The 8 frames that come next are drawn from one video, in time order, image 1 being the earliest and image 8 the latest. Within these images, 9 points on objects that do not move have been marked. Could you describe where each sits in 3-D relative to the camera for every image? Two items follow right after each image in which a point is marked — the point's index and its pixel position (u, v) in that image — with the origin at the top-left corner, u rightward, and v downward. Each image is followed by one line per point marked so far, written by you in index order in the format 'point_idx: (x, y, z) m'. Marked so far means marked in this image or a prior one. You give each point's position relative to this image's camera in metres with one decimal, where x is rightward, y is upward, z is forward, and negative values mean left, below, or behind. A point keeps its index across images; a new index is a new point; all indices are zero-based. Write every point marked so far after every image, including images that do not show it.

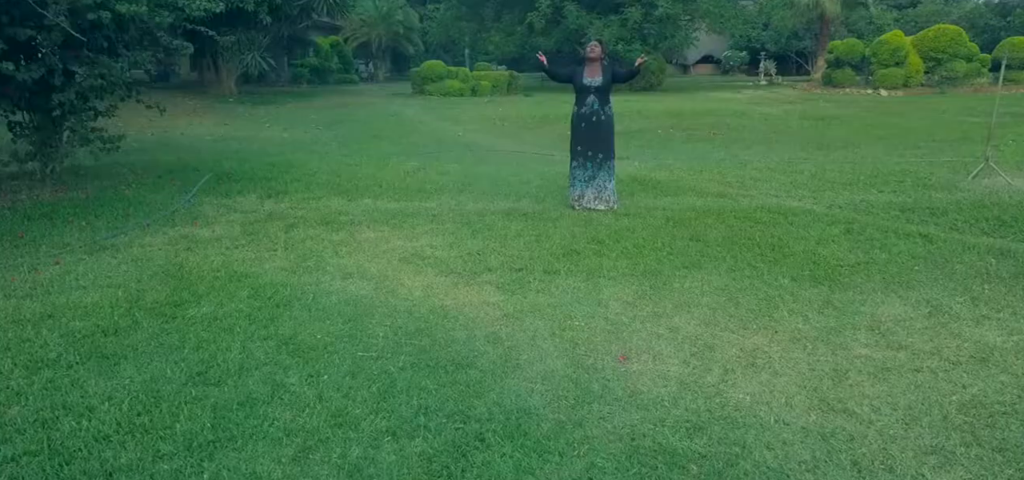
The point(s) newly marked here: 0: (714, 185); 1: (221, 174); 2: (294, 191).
0: (+1.3, +0.4, +4.3) m
1: (-1.9, +0.4, +4.3) m
2: (-1.3, +0.3, +4.0) m
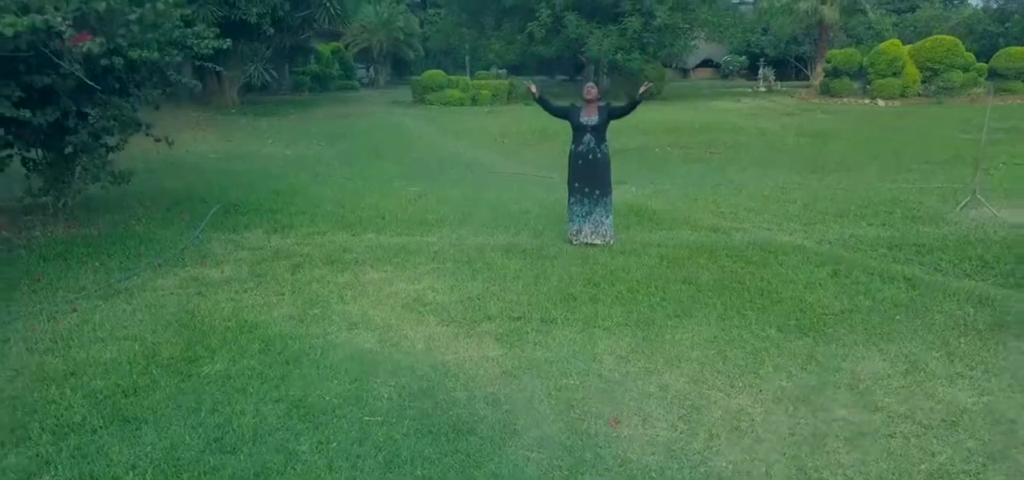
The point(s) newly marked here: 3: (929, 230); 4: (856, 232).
0: (+1.3, +0.2, +4.4) m
1: (-1.9, +0.2, +4.4) m
2: (-1.3, +0.1, +4.1) m
3: (+2.5, +0.1, +4.0) m
4: (+2.1, 0.0, +4.0) m
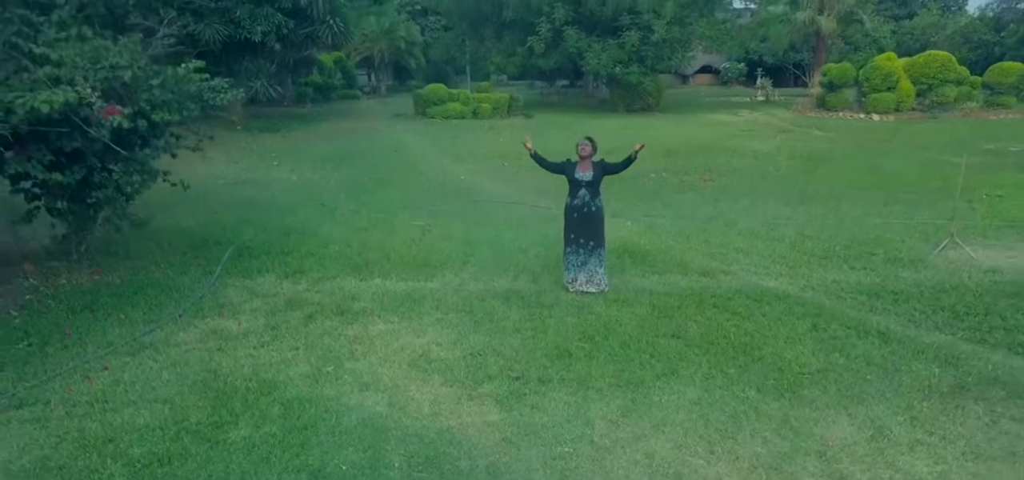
0: (+1.3, -0.1, +4.6) m
1: (-1.9, -0.1, +4.6) m
2: (-1.3, -0.2, +4.3) m
3: (+2.5, -0.2, +4.2) m
4: (+2.1, -0.2, +4.2) m
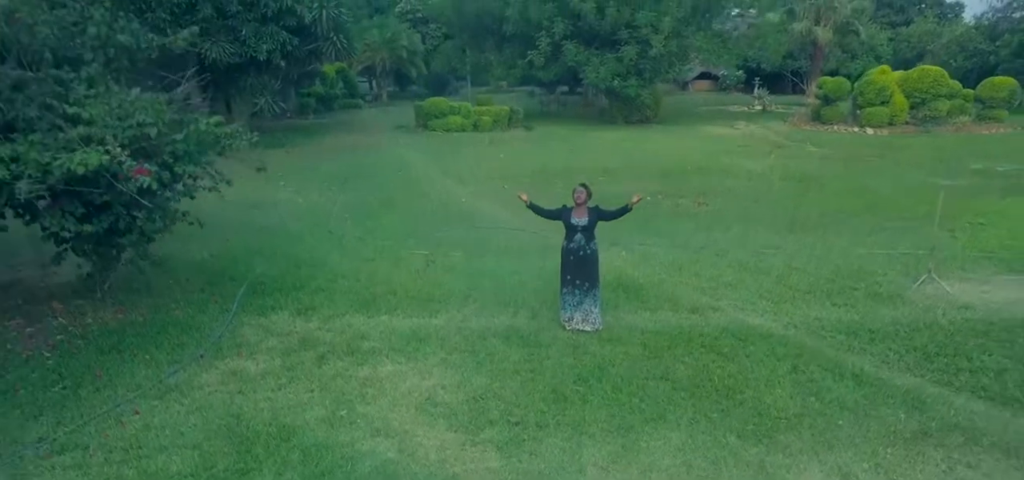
0: (+1.3, -0.4, +4.9) m
1: (-1.9, -0.3, +4.9) m
2: (-1.3, -0.5, +4.5) m
3: (+2.5, -0.5, +4.5) m
4: (+2.1, -0.5, +4.4) m
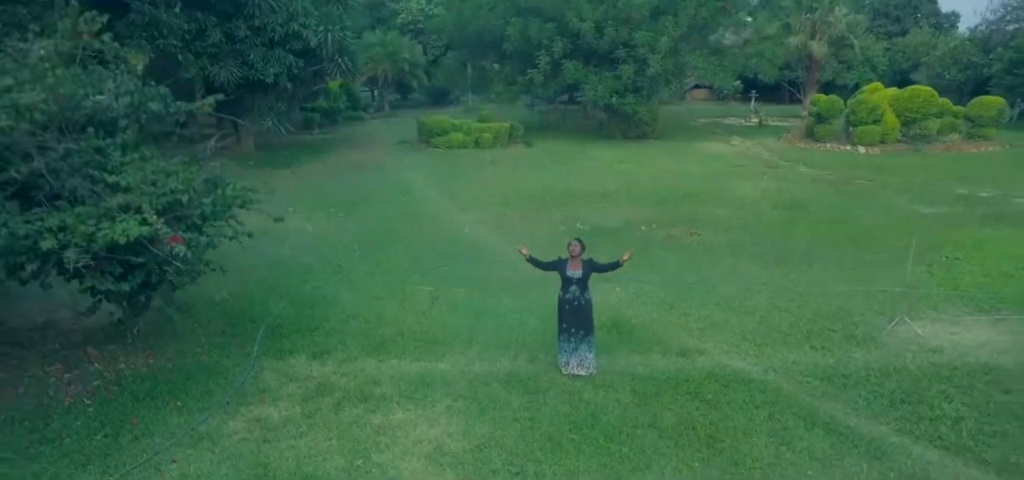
0: (+1.3, -0.7, +5.2) m
1: (-1.9, -0.7, +5.2) m
2: (-1.3, -0.8, +4.9) m
3: (+2.5, -0.8, +4.8) m
4: (+2.1, -0.9, +4.8) m
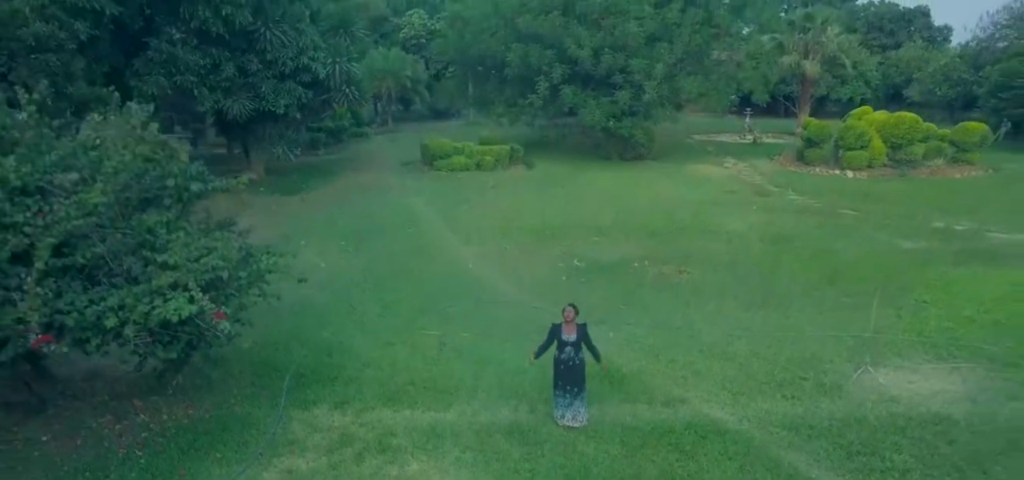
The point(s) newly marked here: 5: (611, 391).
0: (+1.3, -1.2, +5.7) m
1: (-1.9, -1.2, +5.7) m
2: (-1.3, -1.3, +5.4) m
3: (+2.5, -1.3, +5.3) m
4: (+2.1, -1.4, +5.3) m
5: (+0.8, -1.3, +5.6) m
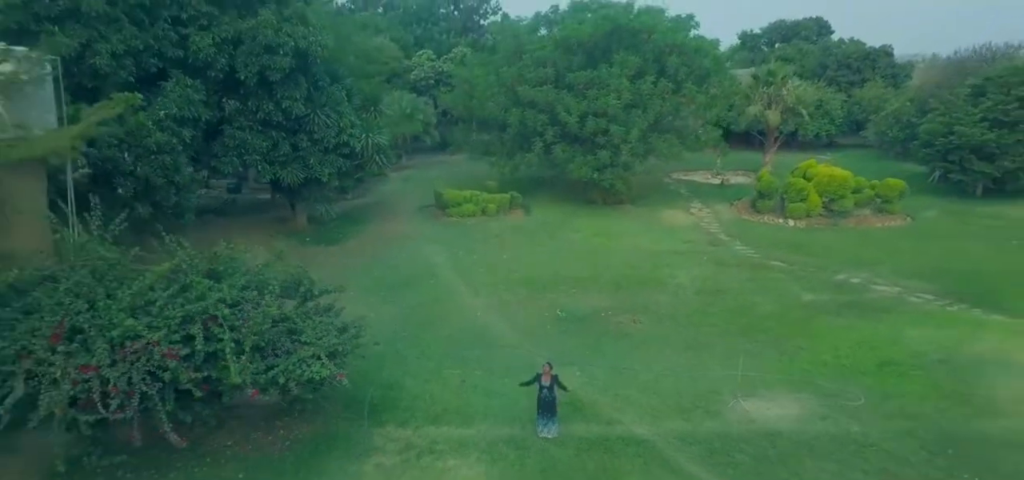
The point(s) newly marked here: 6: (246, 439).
0: (+1.3, -2.3, +8.9) m
1: (-1.9, -2.2, +8.9) m
2: (-1.3, -2.3, +8.5) m
3: (+2.5, -2.4, +8.5) m
4: (+2.1, -2.4, +8.4) m
5: (+0.8, -2.3, +8.7) m
6: (-3.2, -2.4, +7.8) m
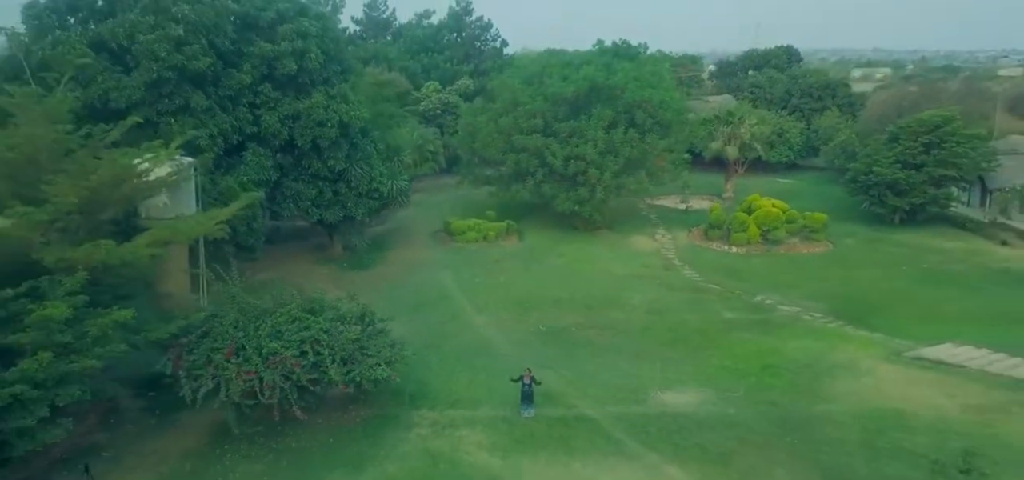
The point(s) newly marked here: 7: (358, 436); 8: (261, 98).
0: (+1.2, -3.1, +13.1) m
1: (-2.0, -3.1, +13.1) m
2: (-1.5, -3.2, +12.8) m
3: (+2.4, -3.2, +12.7) m
4: (+1.9, -3.3, +12.6) m
5: (+0.7, -3.2, +13.0) m
6: (-3.3, -3.3, +12.0) m
7: (-2.7, -3.4, +11.5) m
8: (-6.7, +3.8, +17.6) m
